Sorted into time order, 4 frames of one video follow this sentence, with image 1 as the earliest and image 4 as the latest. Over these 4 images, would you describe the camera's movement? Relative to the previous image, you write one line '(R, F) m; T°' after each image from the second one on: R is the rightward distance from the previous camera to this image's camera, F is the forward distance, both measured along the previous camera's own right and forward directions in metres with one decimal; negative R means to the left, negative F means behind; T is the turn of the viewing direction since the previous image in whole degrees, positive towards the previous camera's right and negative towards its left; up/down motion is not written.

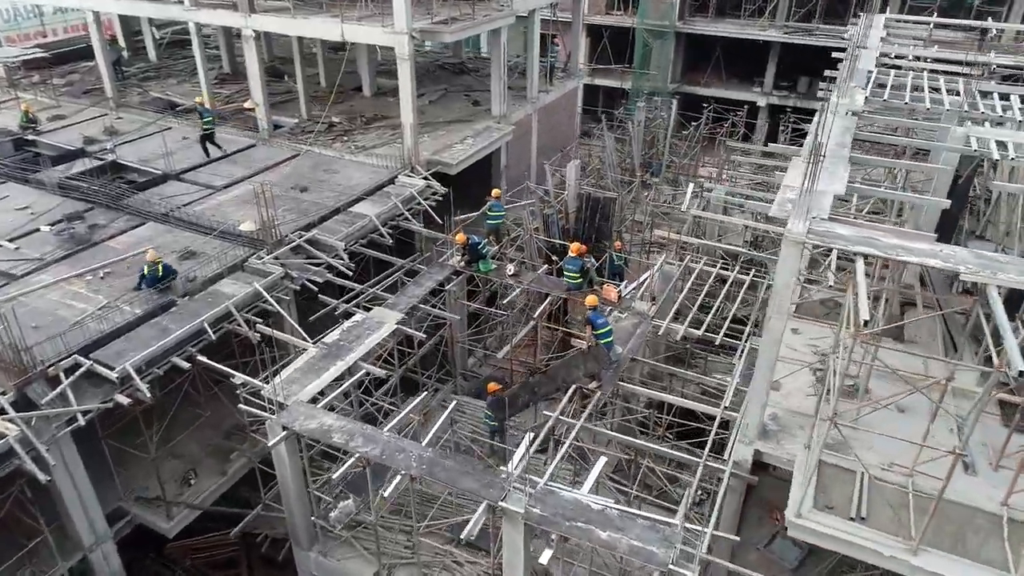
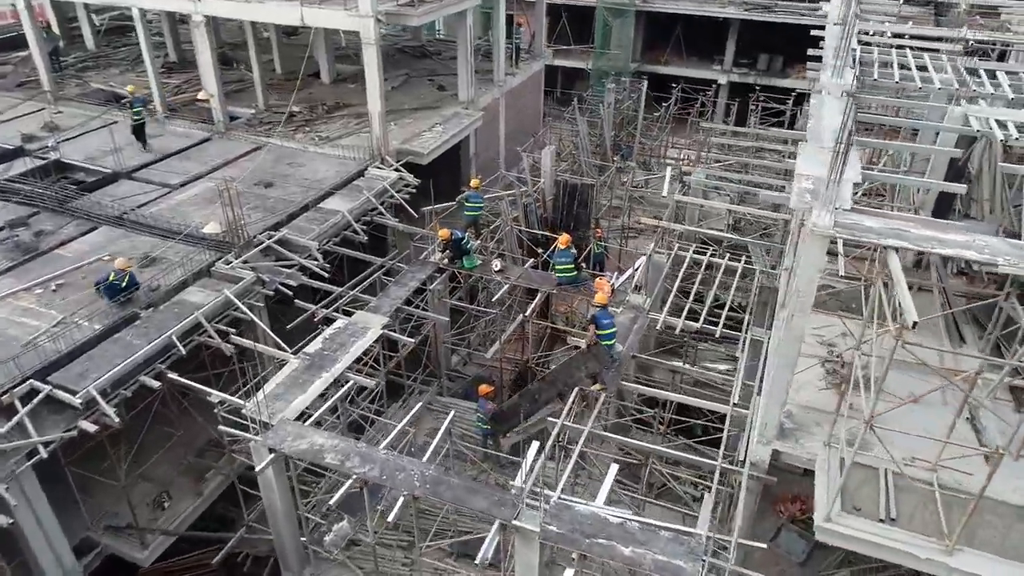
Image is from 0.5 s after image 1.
(-0.6, +0.7) m; +3°
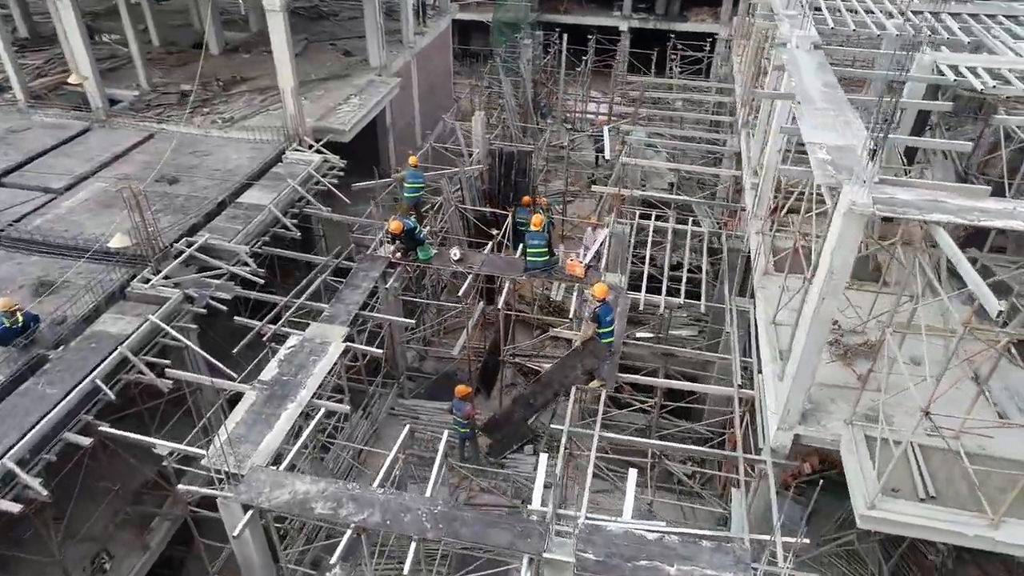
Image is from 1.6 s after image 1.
(-1.1, +1.2) m; +8°
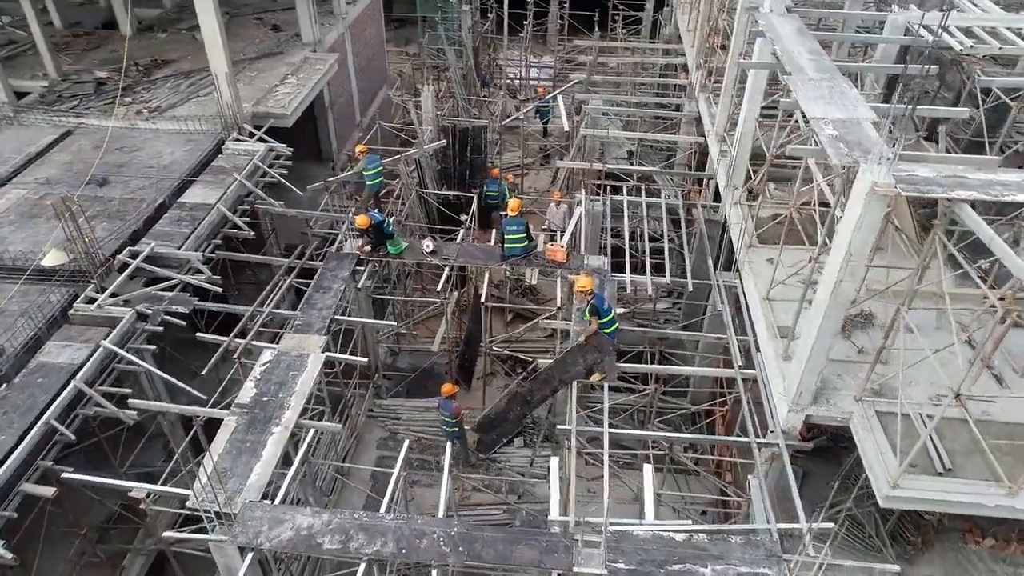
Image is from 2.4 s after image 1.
(-0.8, +0.6) m; +5°
